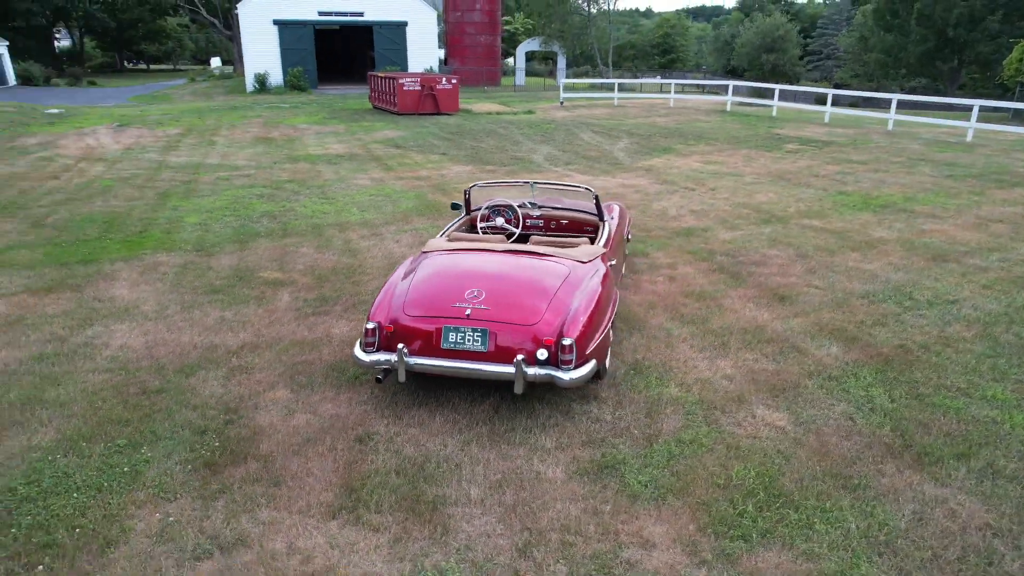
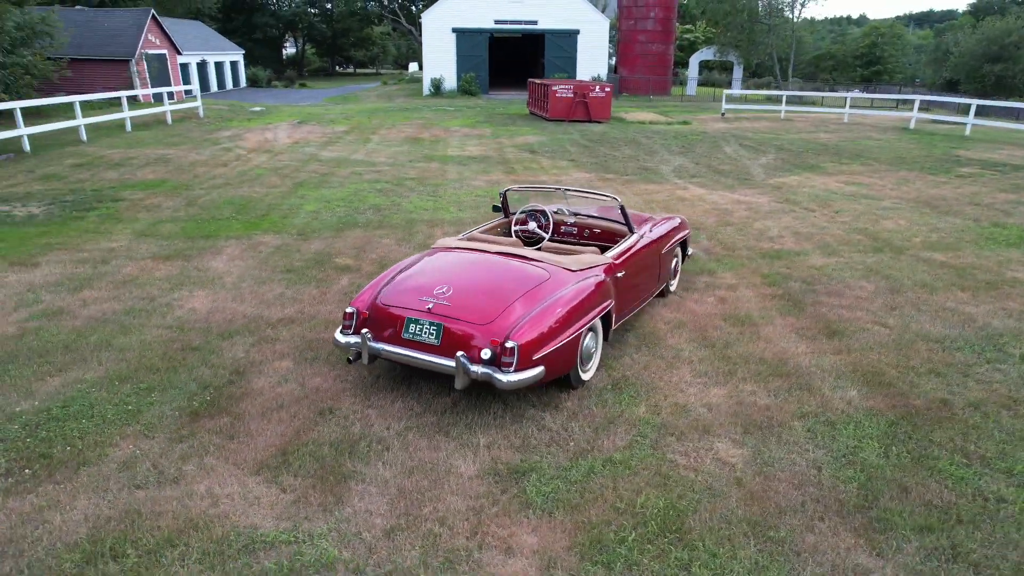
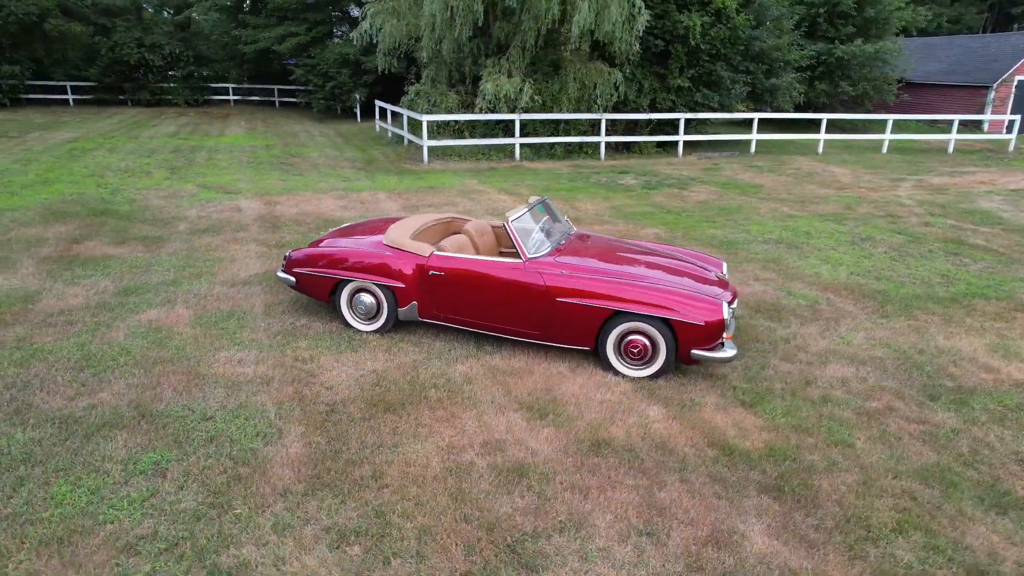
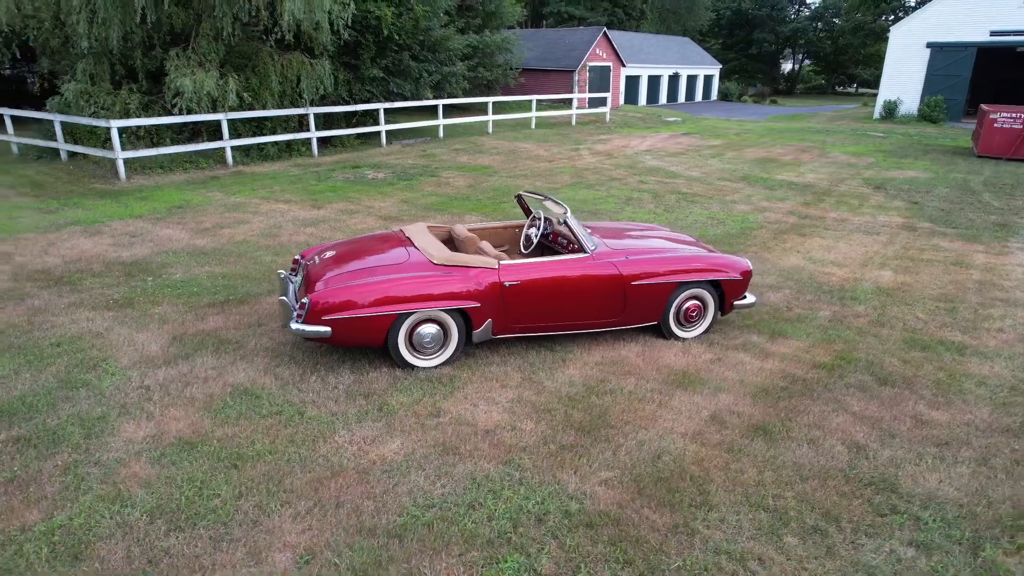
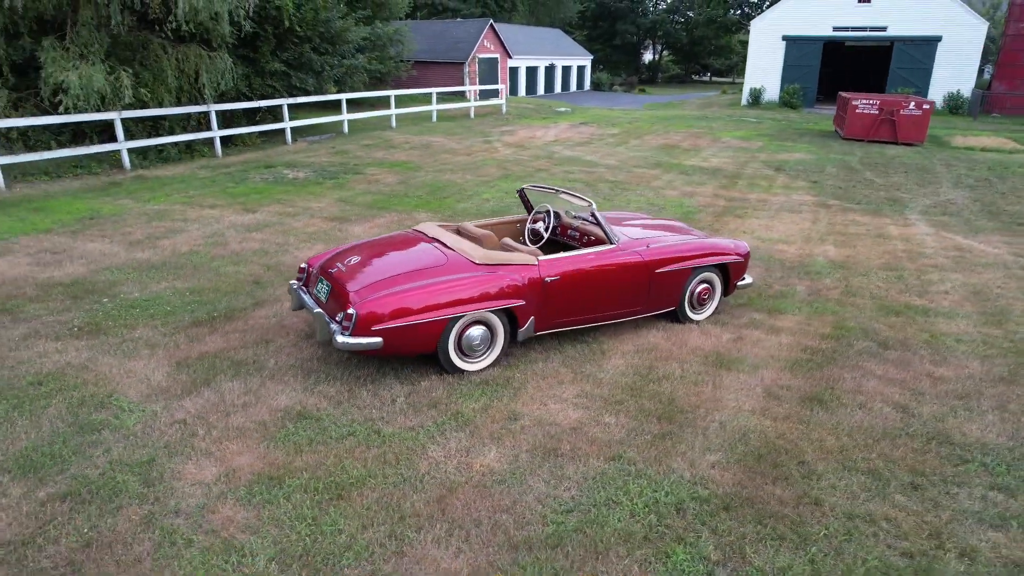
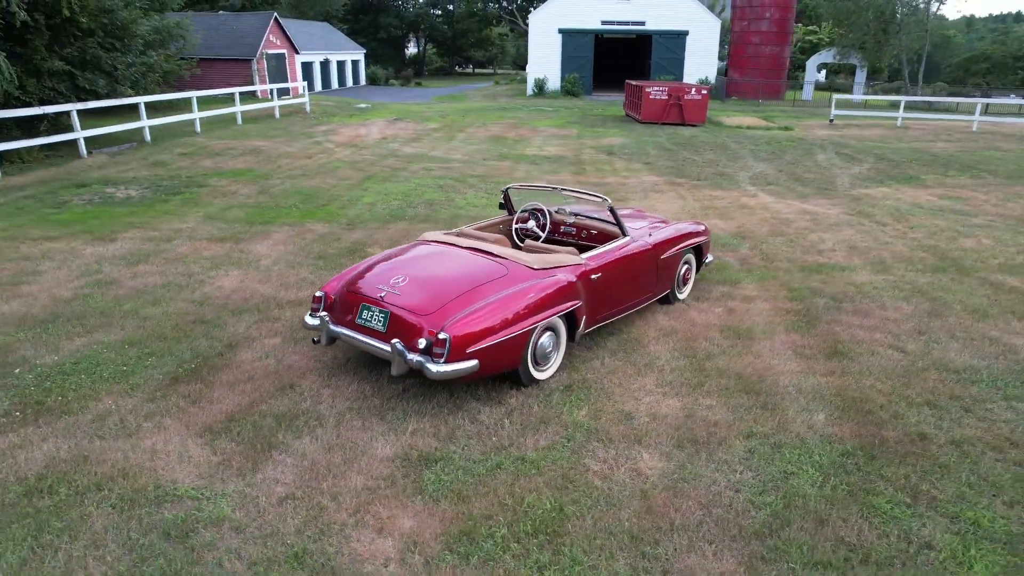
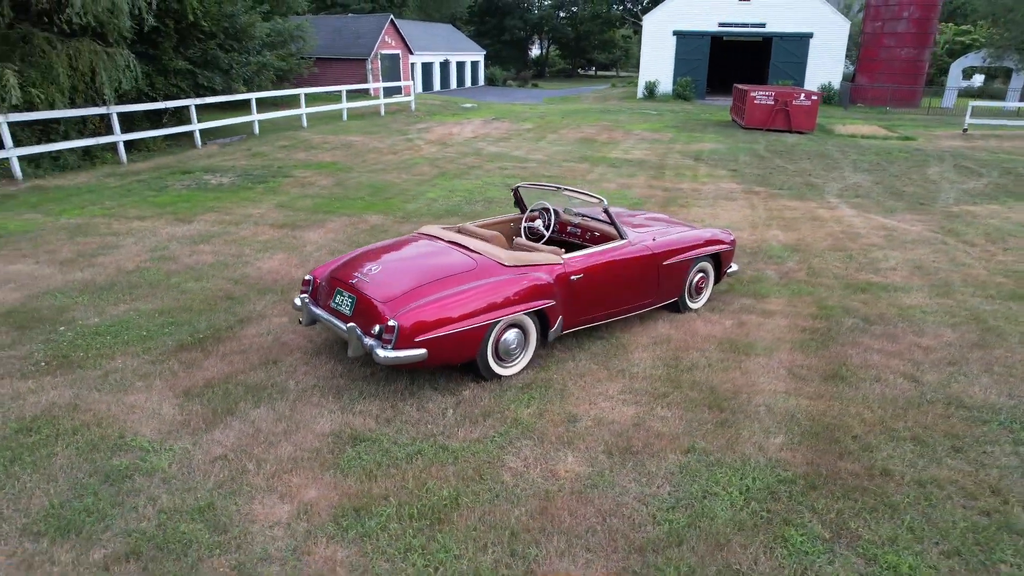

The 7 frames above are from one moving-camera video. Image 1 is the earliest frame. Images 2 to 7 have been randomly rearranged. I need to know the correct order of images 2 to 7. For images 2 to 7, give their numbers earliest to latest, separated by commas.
2, 6, 7, 5, 4, 3
